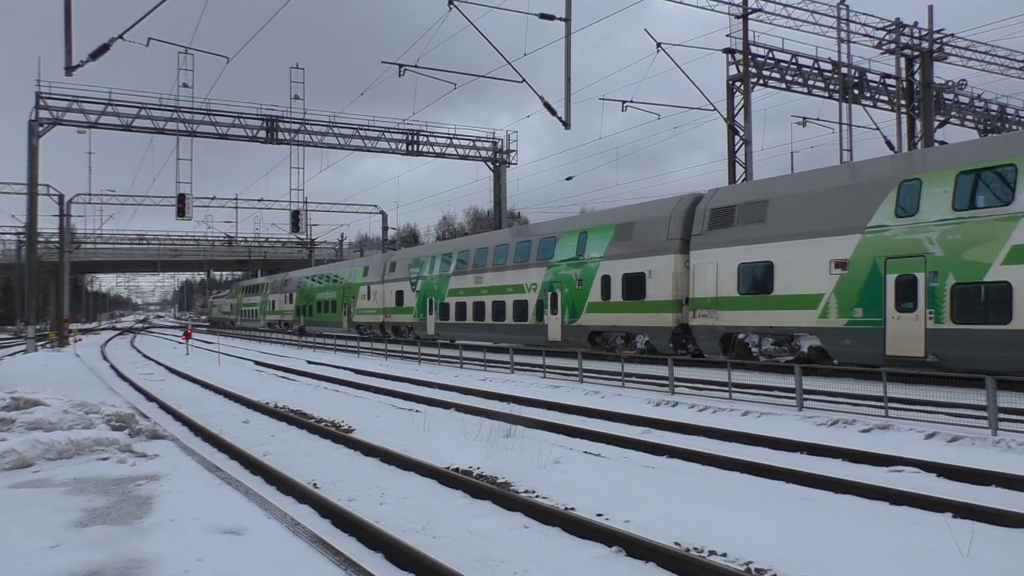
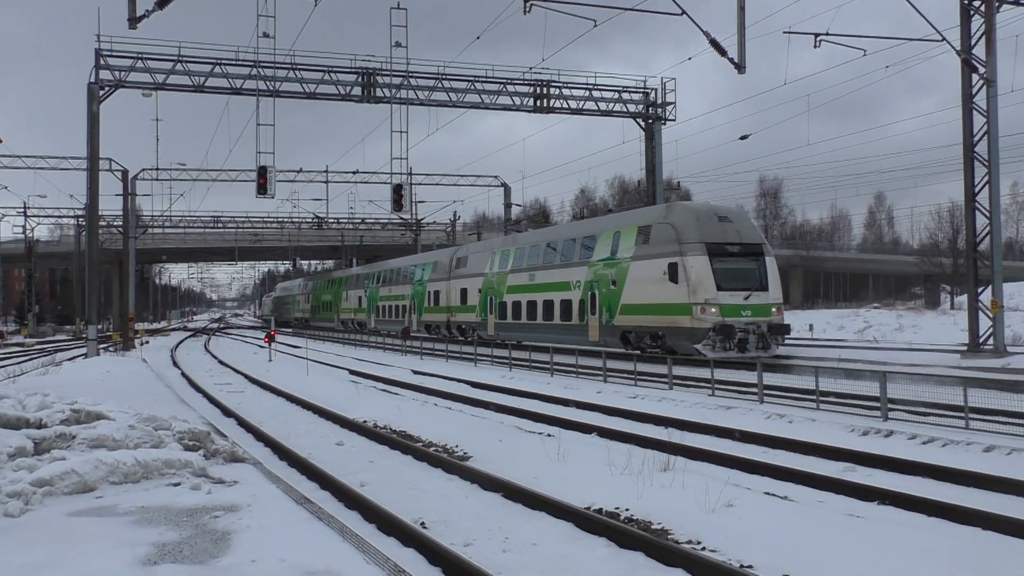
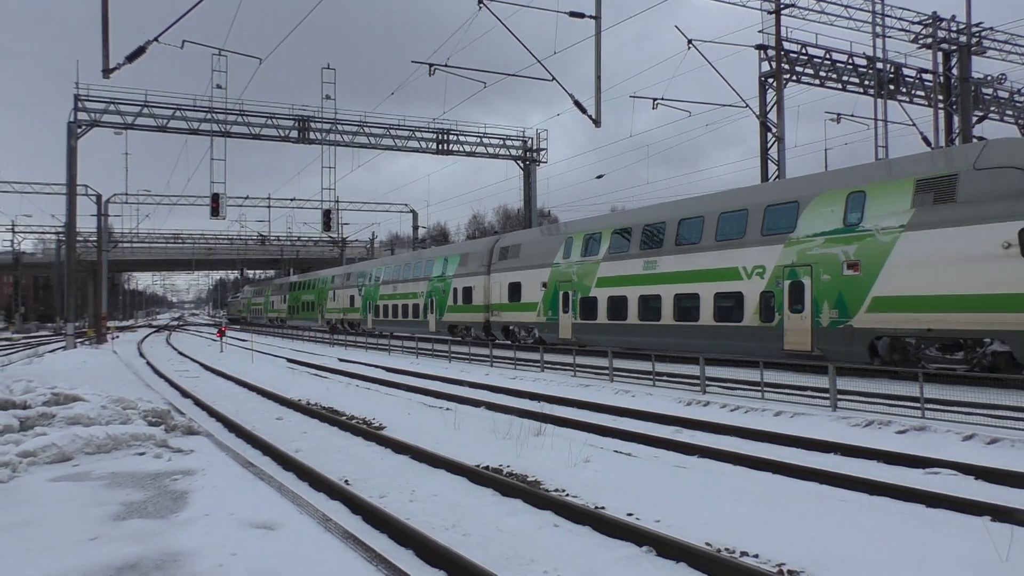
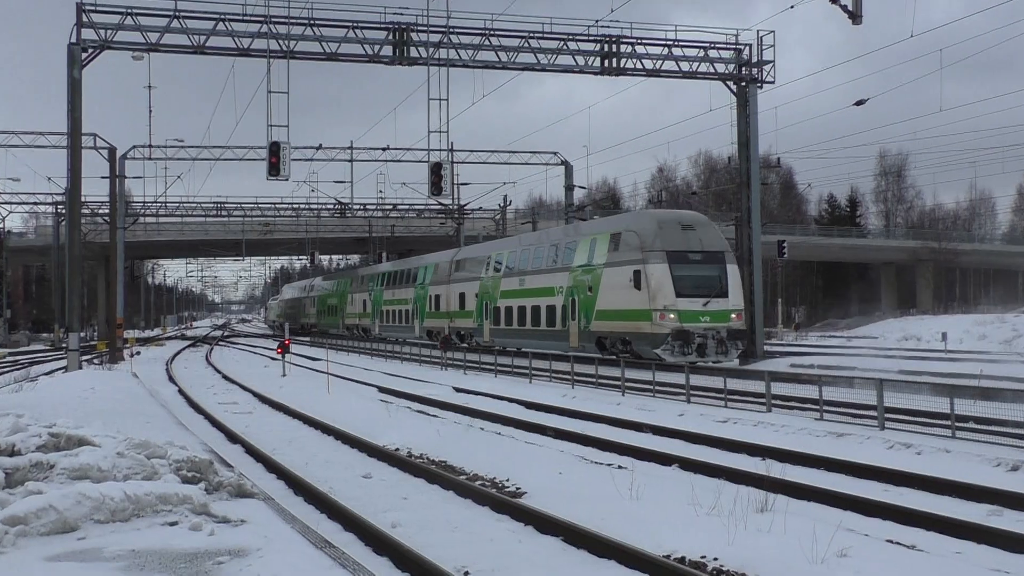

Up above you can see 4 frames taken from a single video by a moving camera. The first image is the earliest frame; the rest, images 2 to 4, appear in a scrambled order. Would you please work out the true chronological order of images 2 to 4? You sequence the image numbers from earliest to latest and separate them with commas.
3, 2, 4
